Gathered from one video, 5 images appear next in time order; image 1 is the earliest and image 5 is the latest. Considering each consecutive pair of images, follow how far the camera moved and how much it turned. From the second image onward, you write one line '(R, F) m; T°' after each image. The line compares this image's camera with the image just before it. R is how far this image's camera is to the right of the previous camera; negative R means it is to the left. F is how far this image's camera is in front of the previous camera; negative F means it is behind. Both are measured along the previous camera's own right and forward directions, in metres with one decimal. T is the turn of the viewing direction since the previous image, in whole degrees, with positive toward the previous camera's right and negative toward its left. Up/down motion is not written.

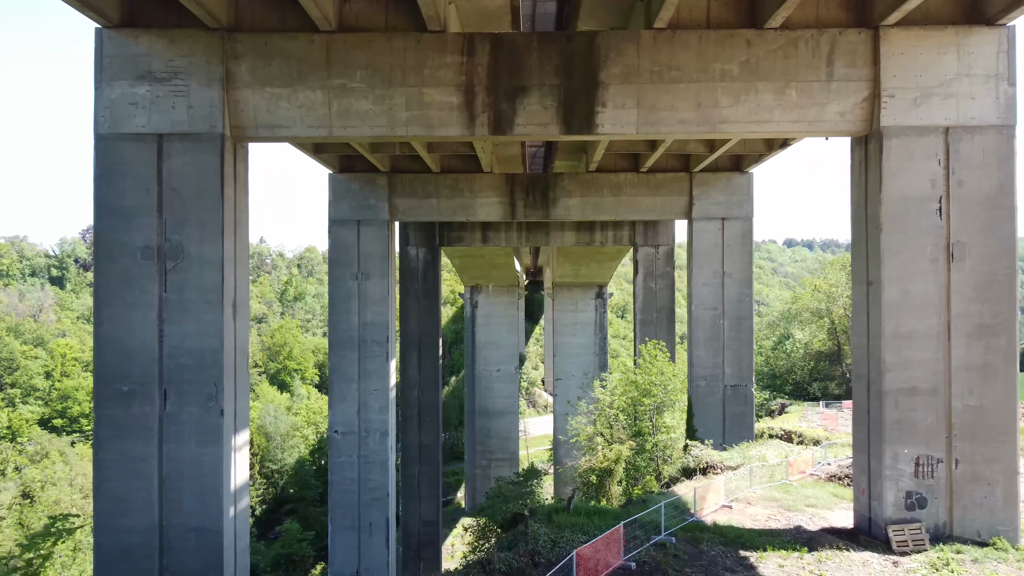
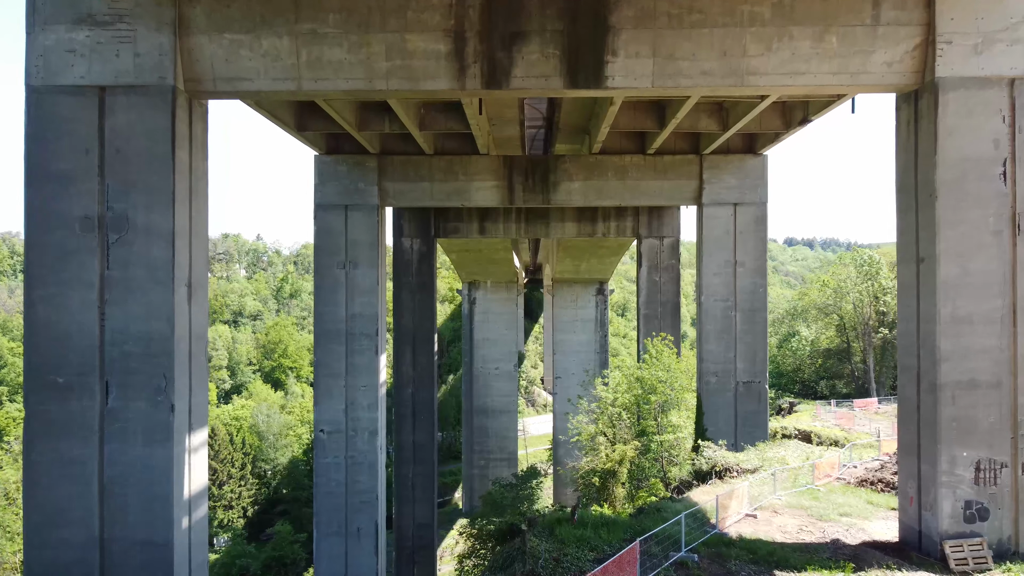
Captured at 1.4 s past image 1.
(0.0, +1.0) m; 0°
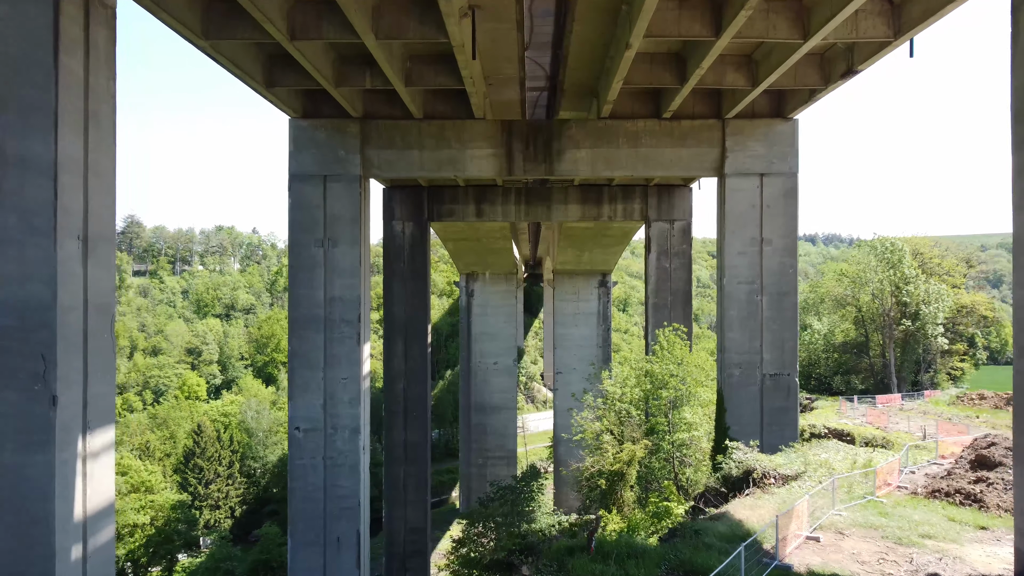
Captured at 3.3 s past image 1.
(0.0, +1.7) m; 0°
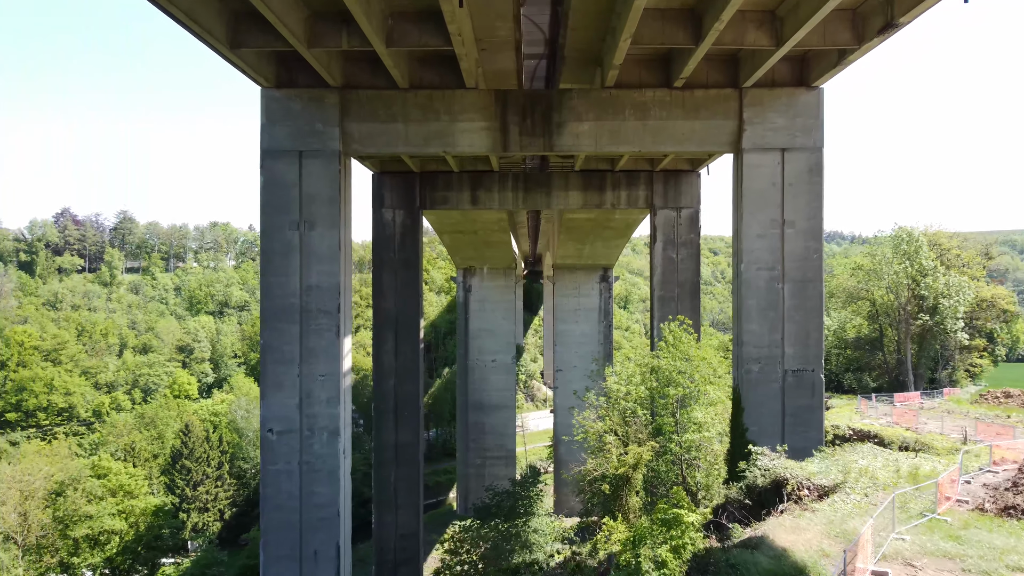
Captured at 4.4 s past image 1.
(+0.1, +1.3) m; 0°
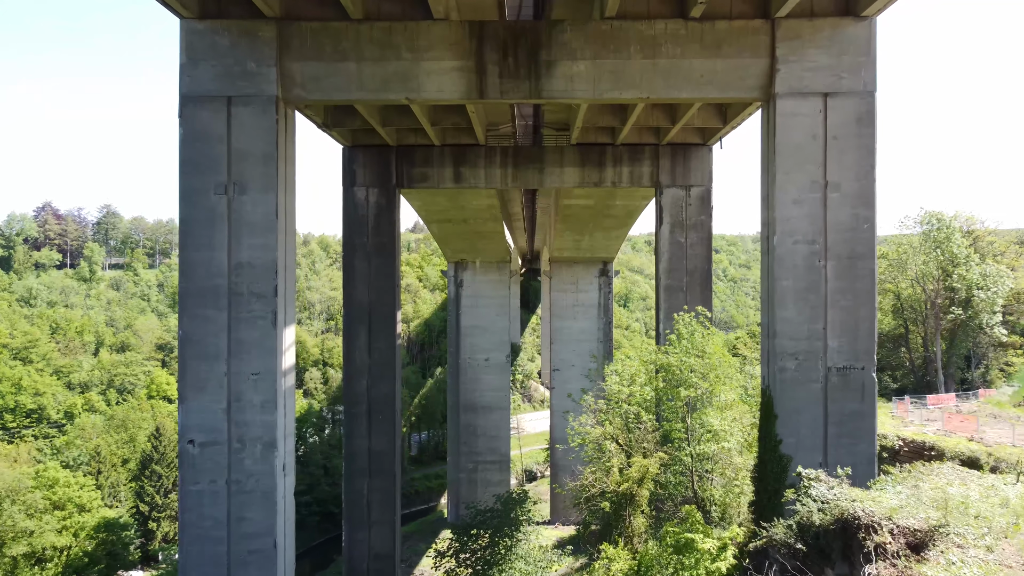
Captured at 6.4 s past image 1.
(+0.4, +2.4) m; 0°
